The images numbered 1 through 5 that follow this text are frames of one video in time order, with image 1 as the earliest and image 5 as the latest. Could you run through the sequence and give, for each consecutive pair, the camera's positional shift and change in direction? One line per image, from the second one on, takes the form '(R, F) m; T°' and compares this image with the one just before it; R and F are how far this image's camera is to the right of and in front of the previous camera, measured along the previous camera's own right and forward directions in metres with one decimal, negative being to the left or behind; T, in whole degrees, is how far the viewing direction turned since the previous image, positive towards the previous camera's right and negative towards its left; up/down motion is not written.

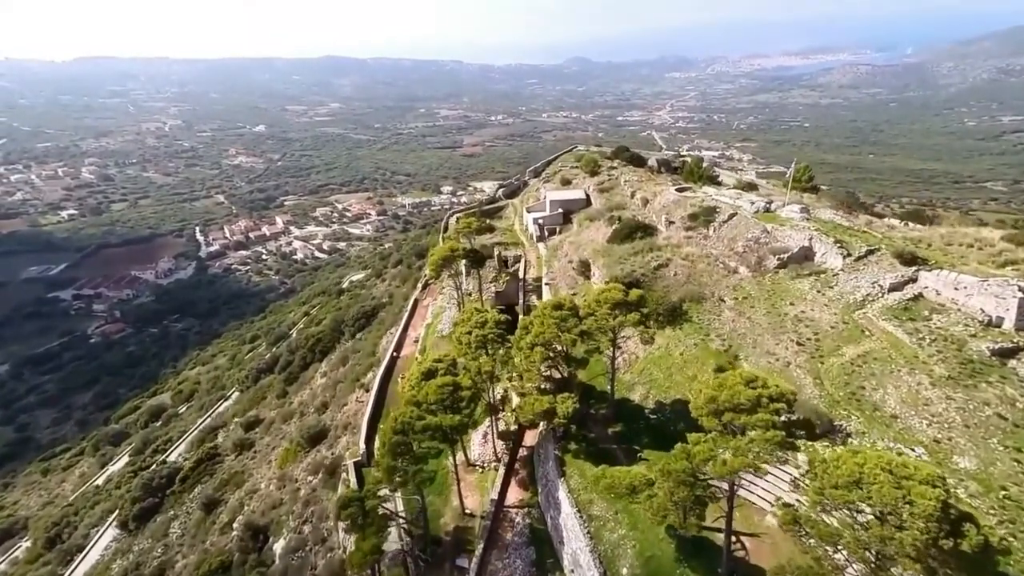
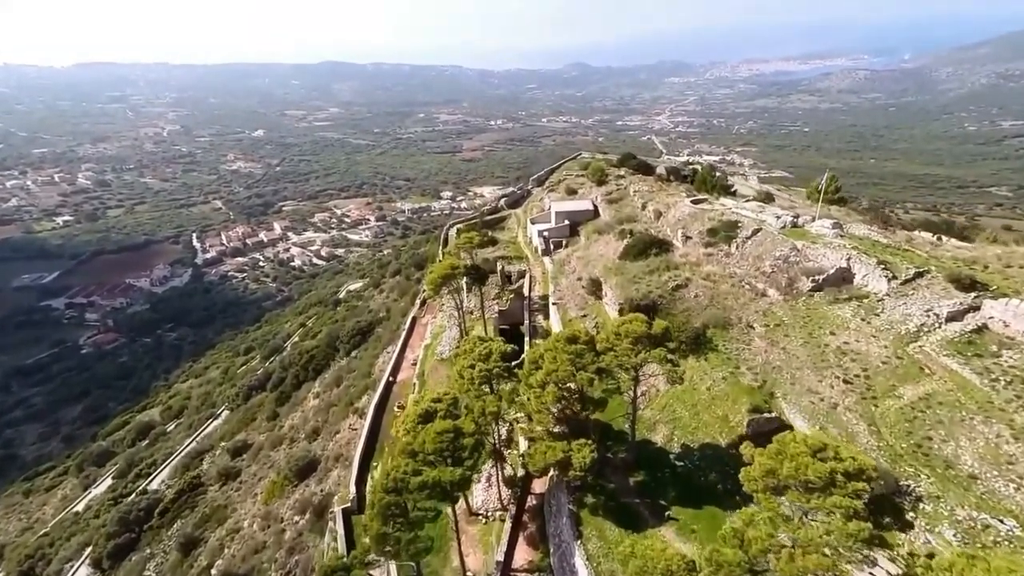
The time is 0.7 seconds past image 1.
(-0.5, +3.5) m; 0°
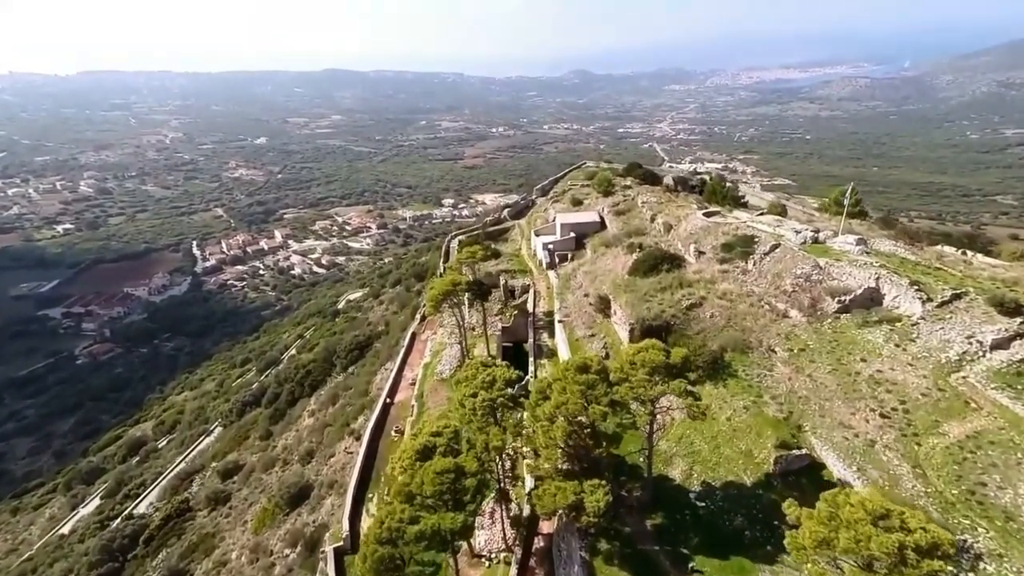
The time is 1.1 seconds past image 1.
(-0.3, +2.1) m; 0°
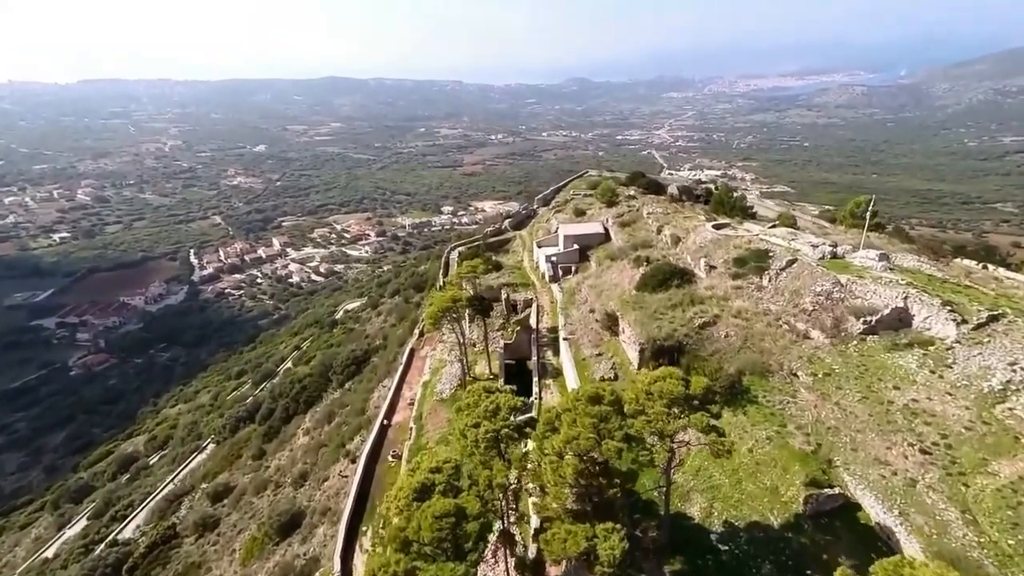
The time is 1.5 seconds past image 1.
(-0.3, +1.9) m; 0°
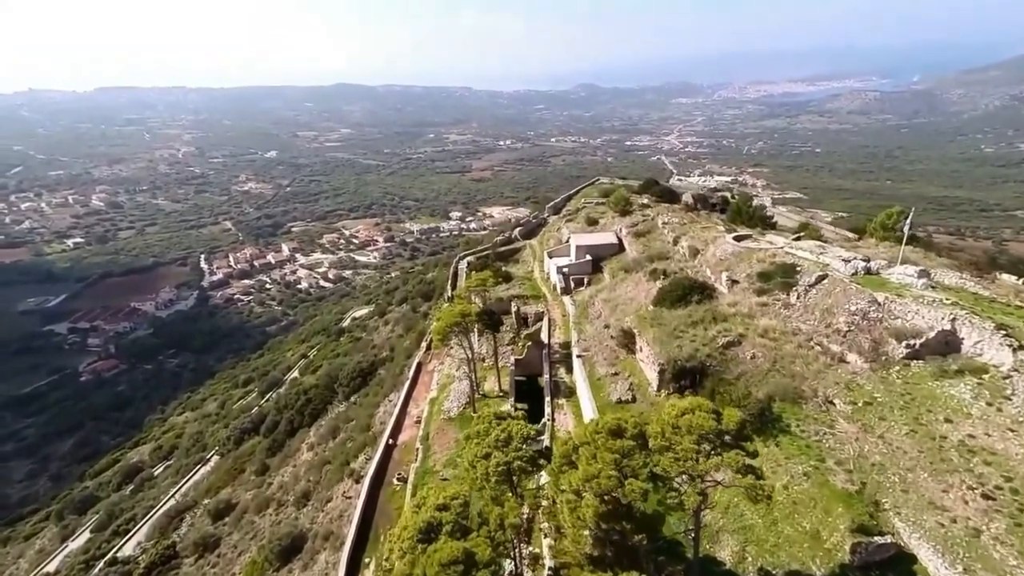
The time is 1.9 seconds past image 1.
(-0.3, +1.8) m; -1°
